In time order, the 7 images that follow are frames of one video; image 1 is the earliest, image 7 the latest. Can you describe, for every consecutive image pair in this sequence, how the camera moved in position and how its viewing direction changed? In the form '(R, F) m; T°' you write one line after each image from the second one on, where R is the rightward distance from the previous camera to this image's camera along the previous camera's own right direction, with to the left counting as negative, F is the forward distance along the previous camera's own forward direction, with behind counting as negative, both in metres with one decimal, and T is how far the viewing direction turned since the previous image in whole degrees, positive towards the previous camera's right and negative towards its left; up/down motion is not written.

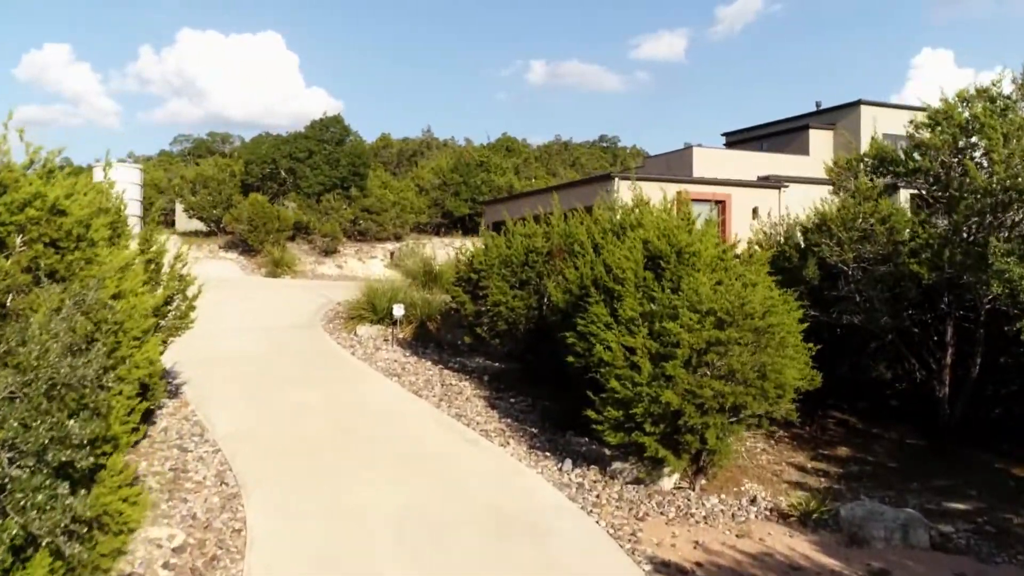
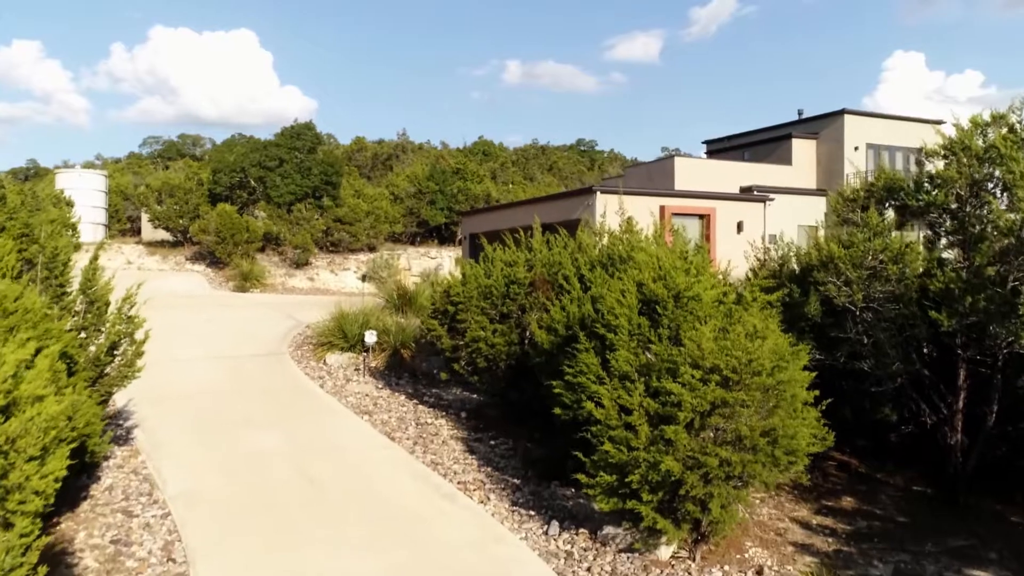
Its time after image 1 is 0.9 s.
(0.0, +0.7) m; +1°
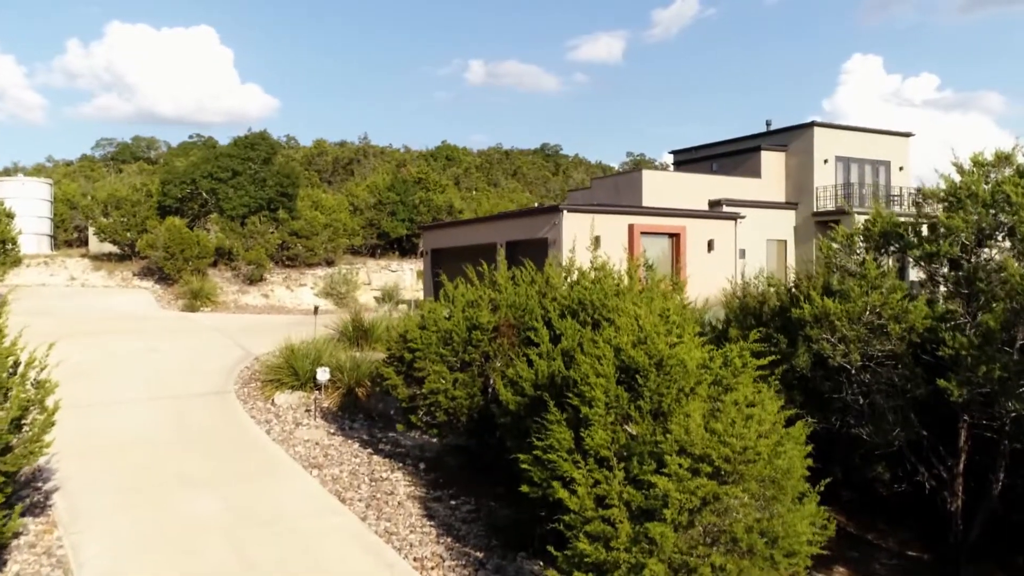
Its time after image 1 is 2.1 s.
(0.0, +0.8) m; +2°
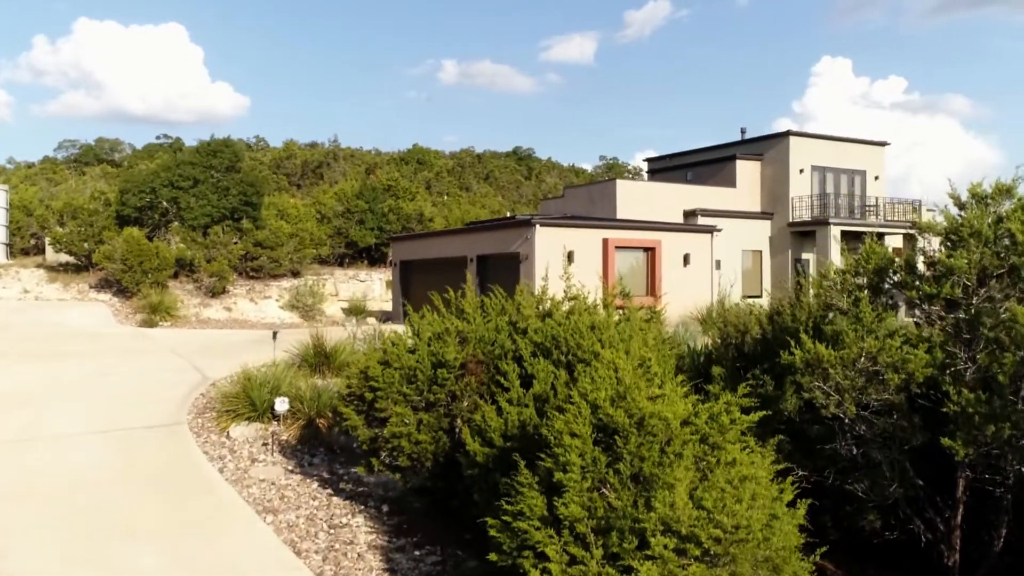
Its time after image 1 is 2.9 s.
(0.0, +0.5) m; +2°
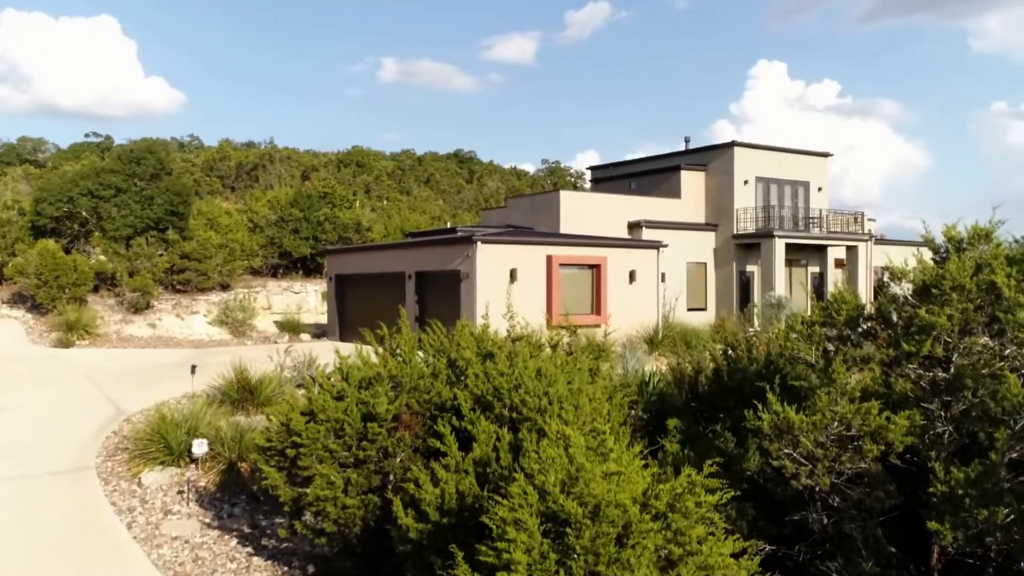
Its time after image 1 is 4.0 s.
(0.0, +0.7) m; +4°
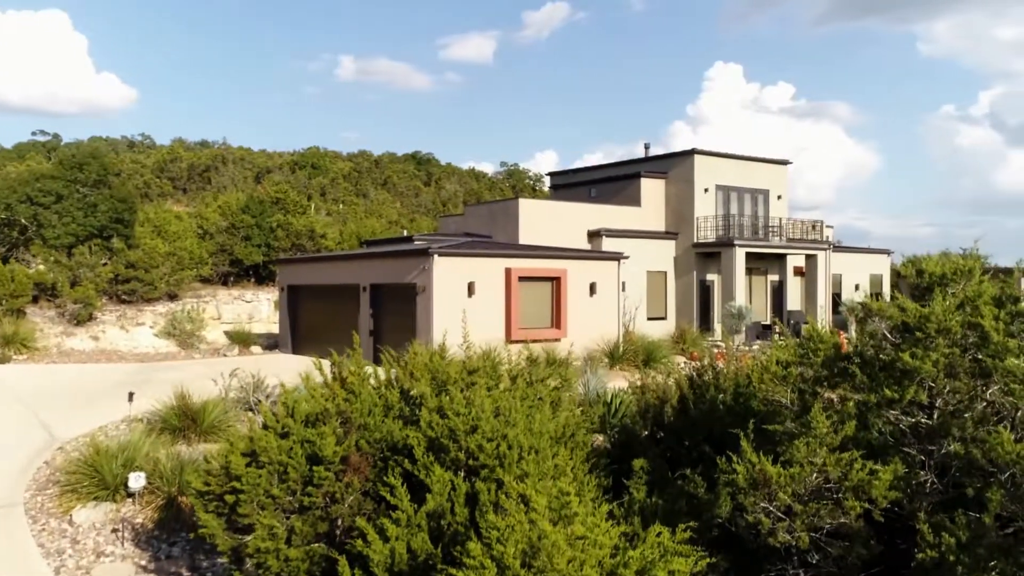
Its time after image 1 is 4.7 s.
(0.0, +0.4) m; +3°
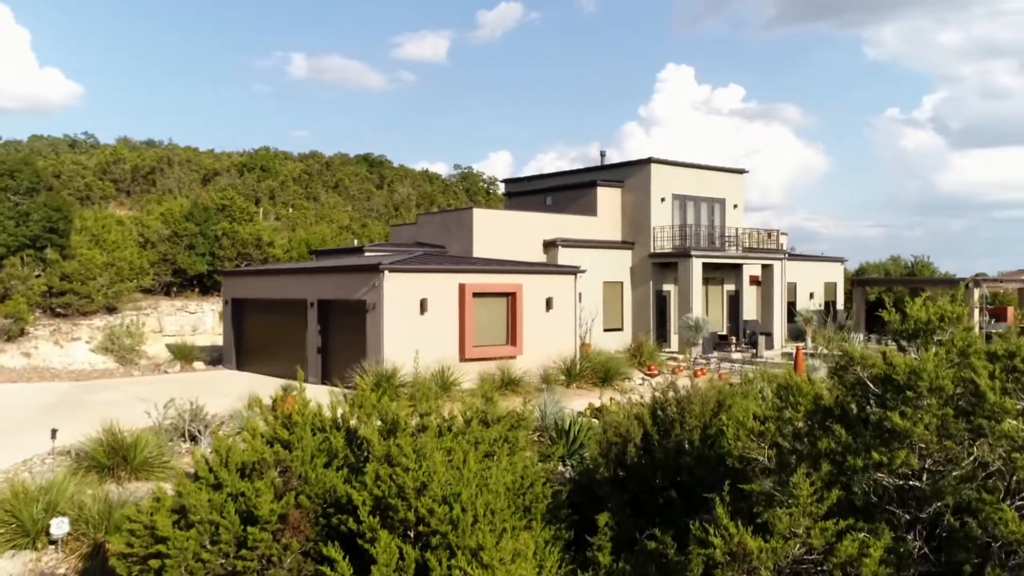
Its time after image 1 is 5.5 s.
(0.0, +0.5) m; +3°
